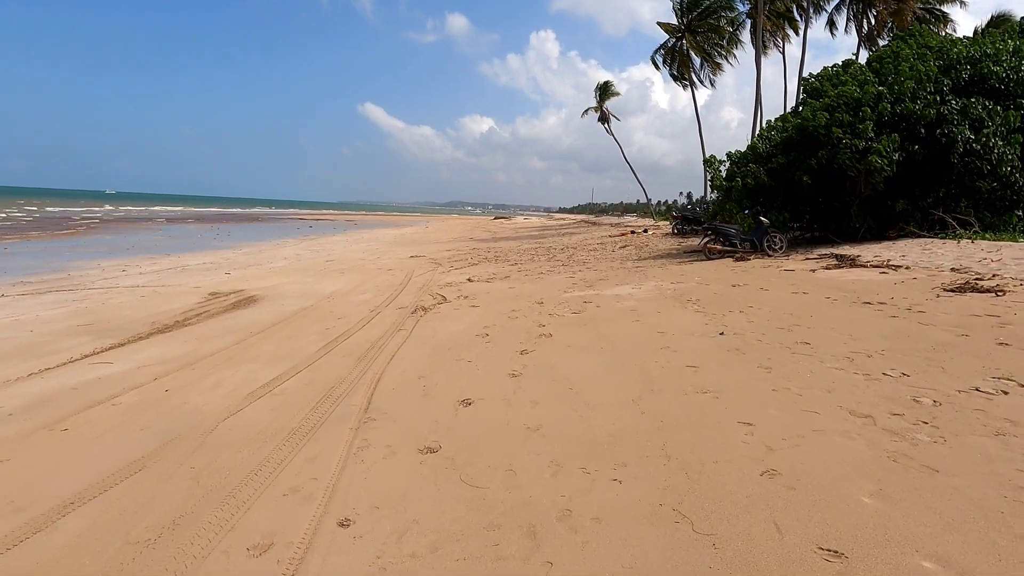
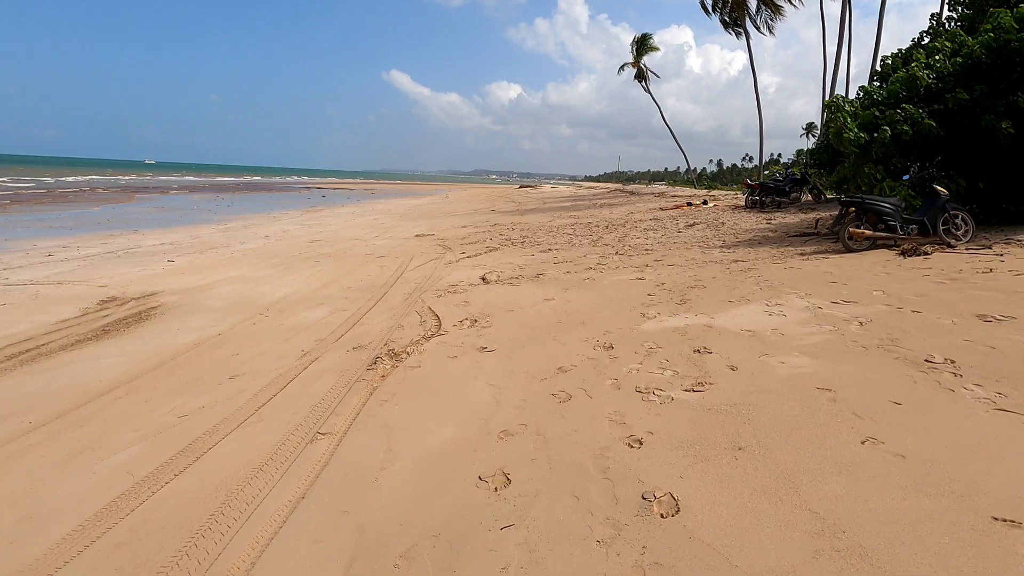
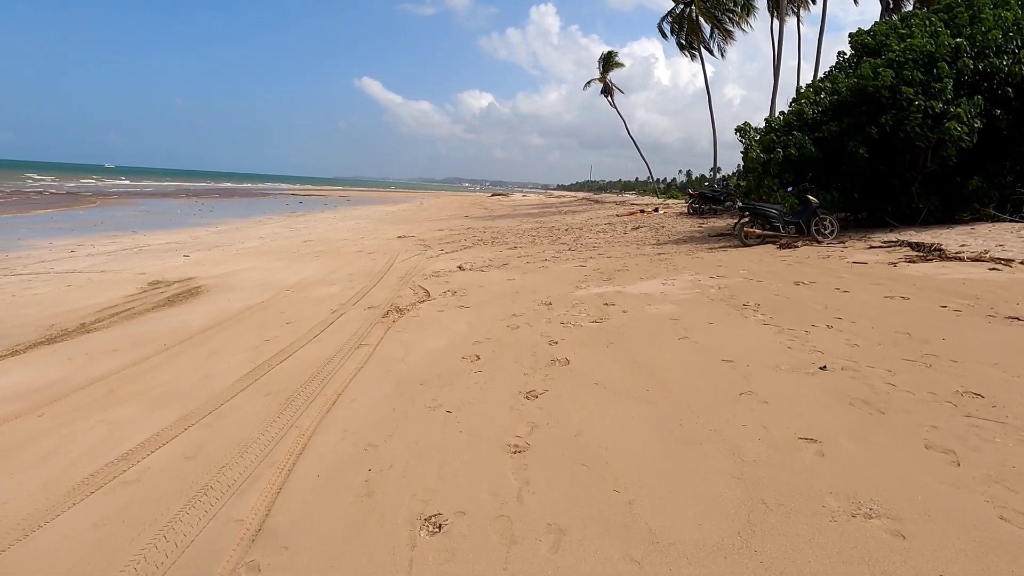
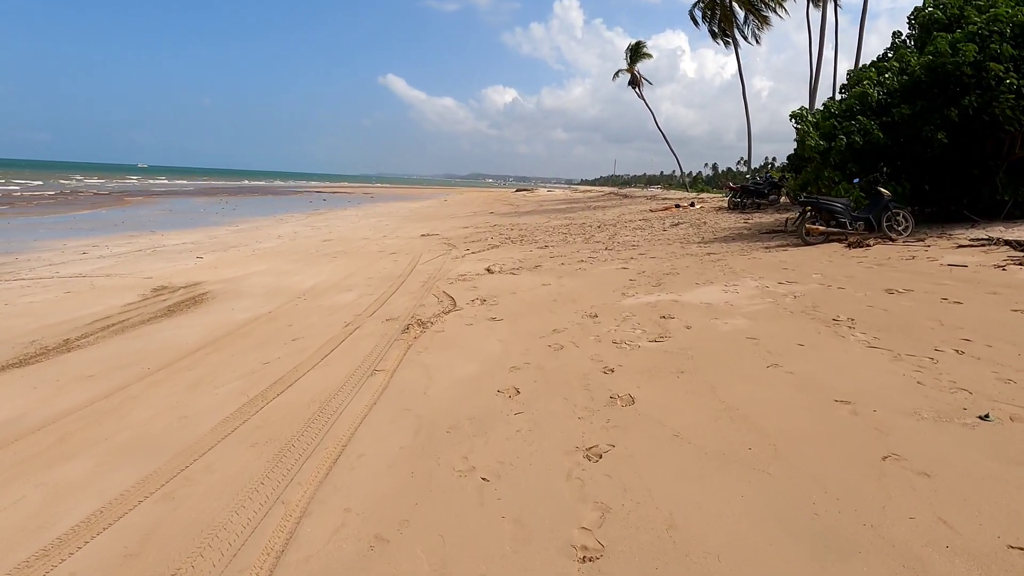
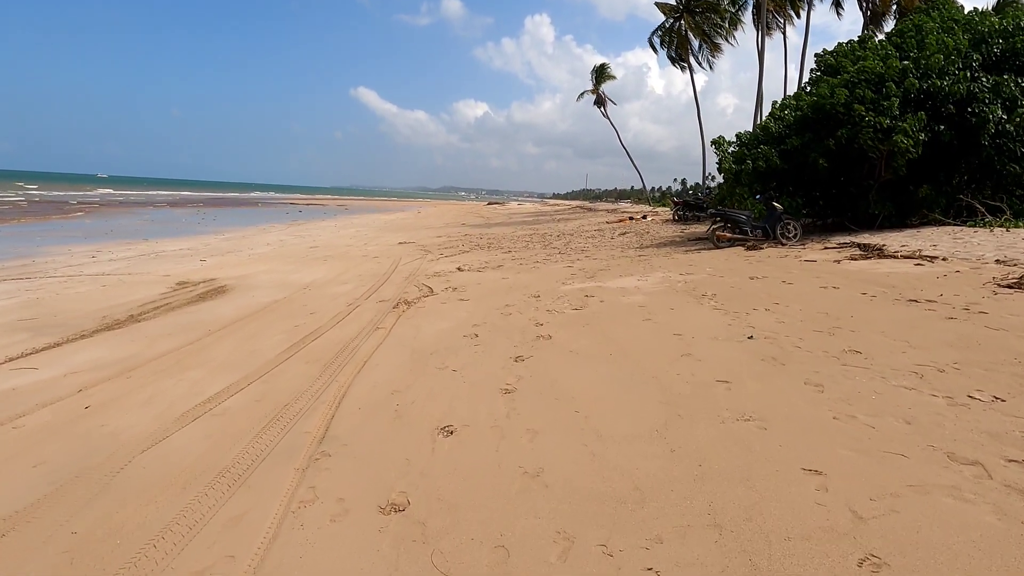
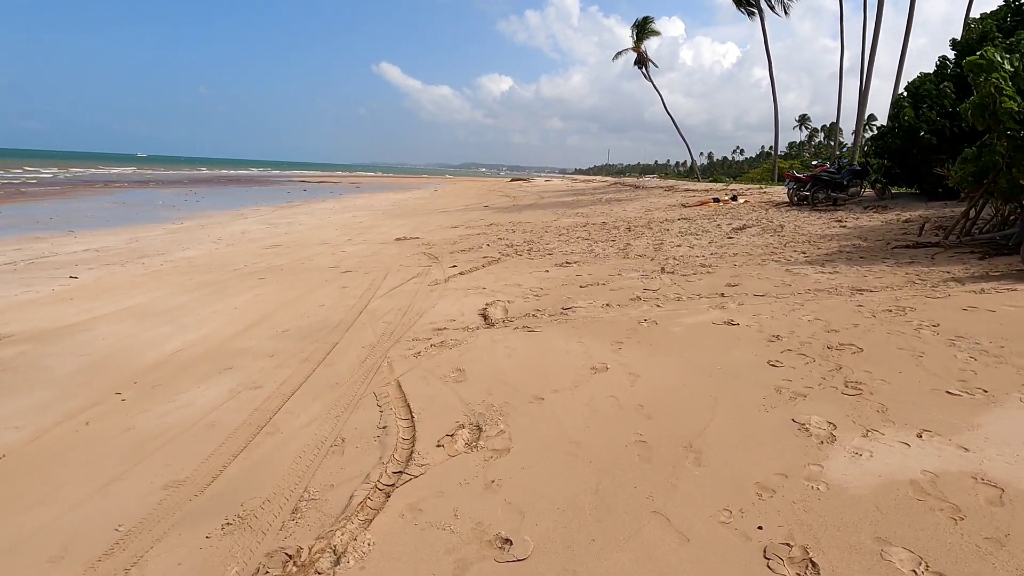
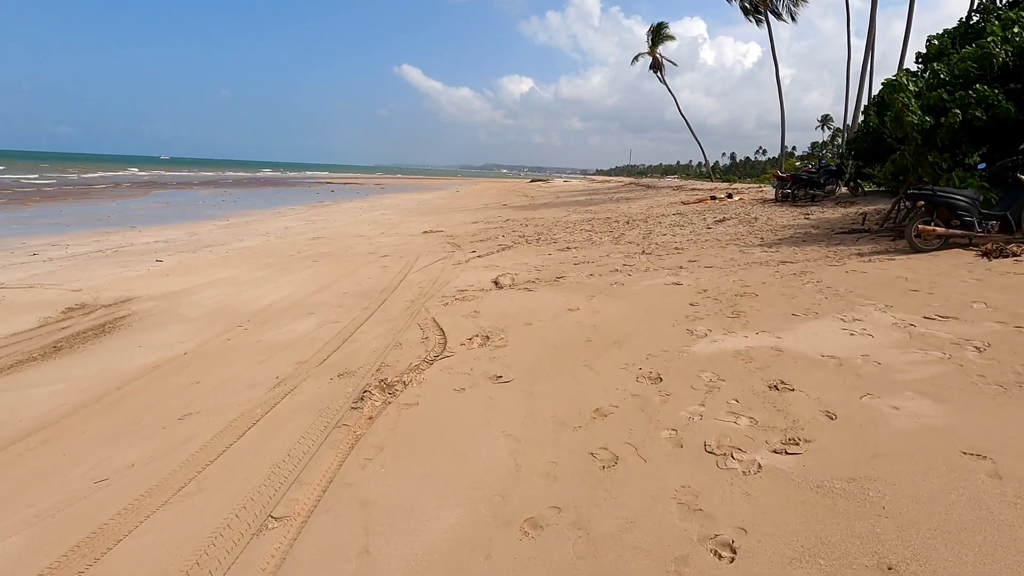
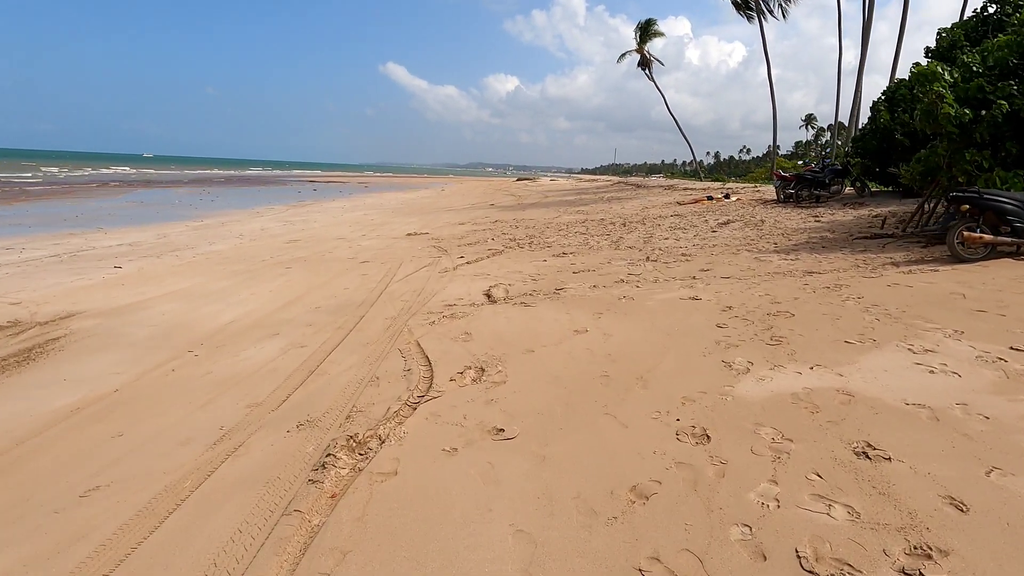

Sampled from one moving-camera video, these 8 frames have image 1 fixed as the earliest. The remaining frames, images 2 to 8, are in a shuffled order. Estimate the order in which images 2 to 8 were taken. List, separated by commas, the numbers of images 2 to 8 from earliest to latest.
5, 3, 4, 2, 7, 8, 6
